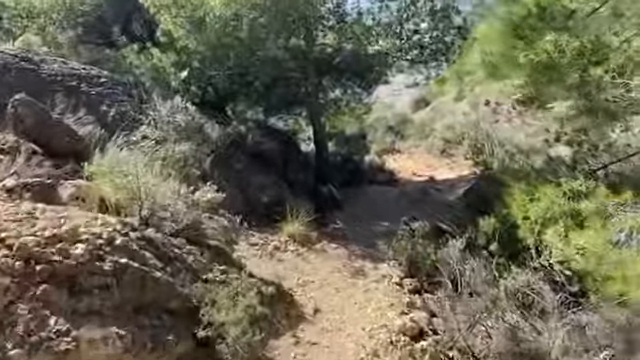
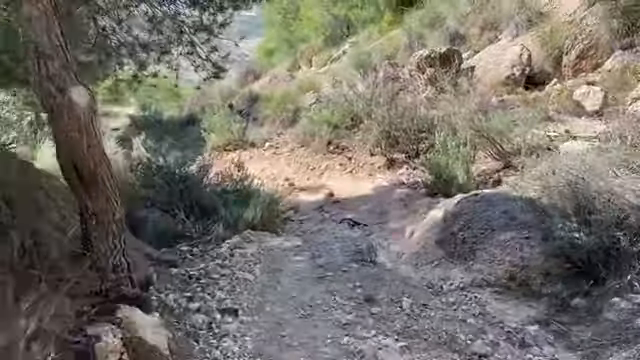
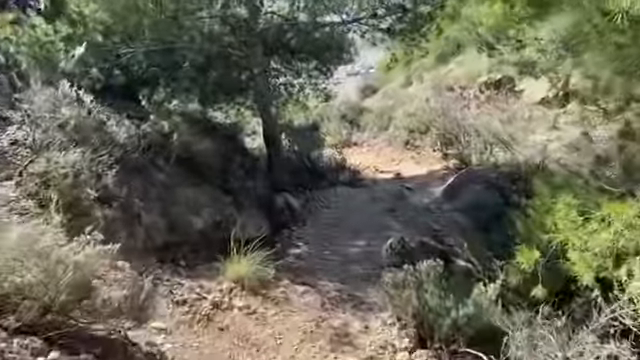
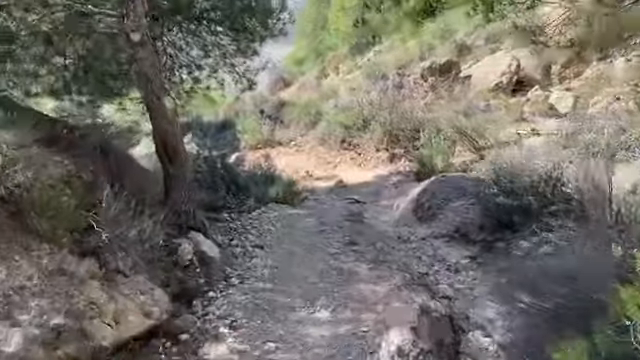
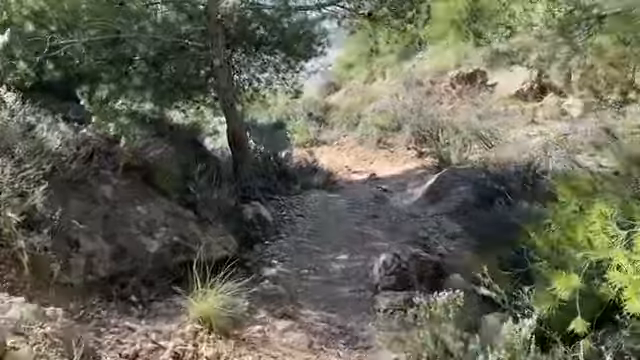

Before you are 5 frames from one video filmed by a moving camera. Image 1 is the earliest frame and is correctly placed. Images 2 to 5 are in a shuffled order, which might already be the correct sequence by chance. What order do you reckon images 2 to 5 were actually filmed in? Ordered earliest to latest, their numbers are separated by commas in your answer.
3, 5, 4, 2
